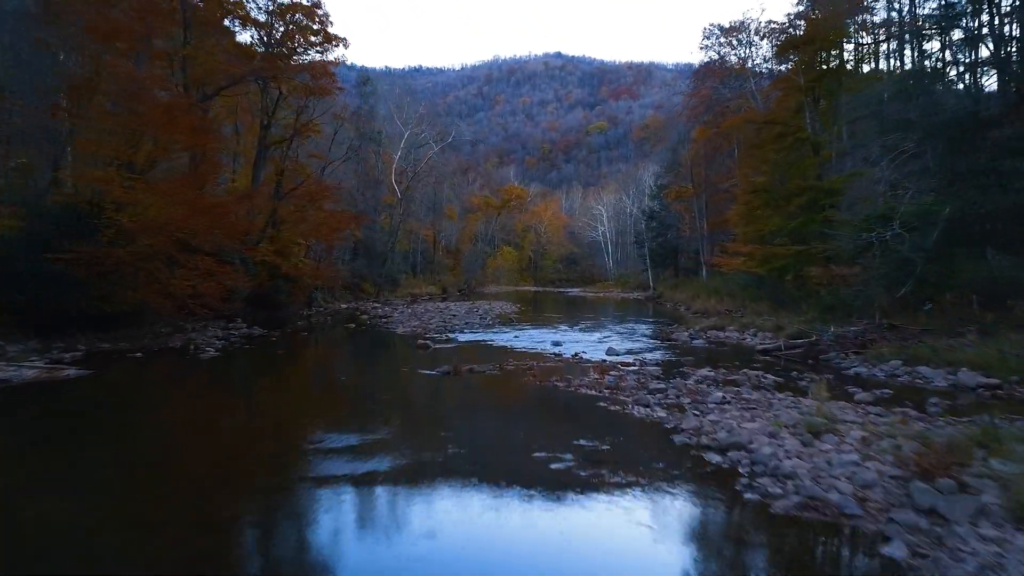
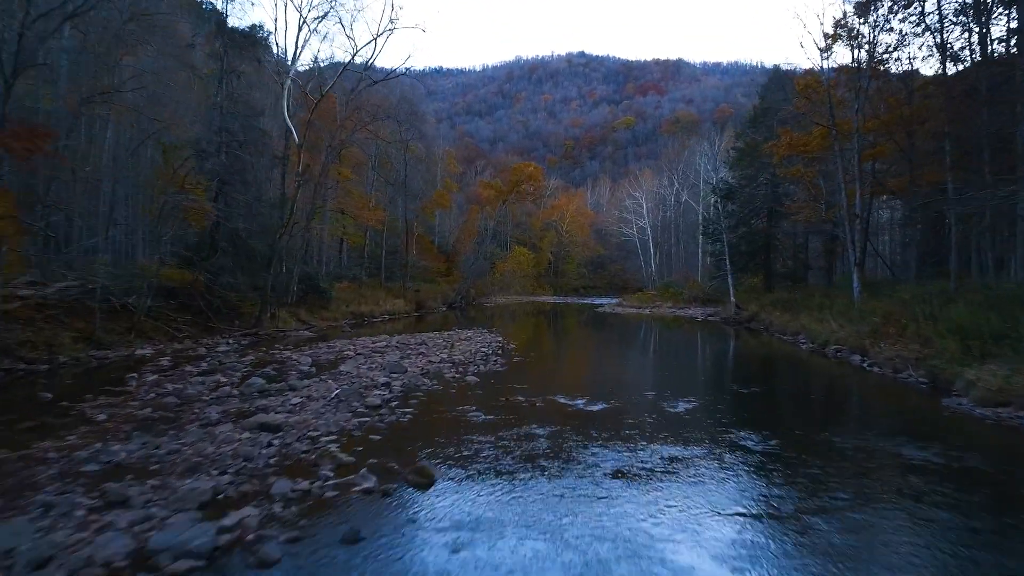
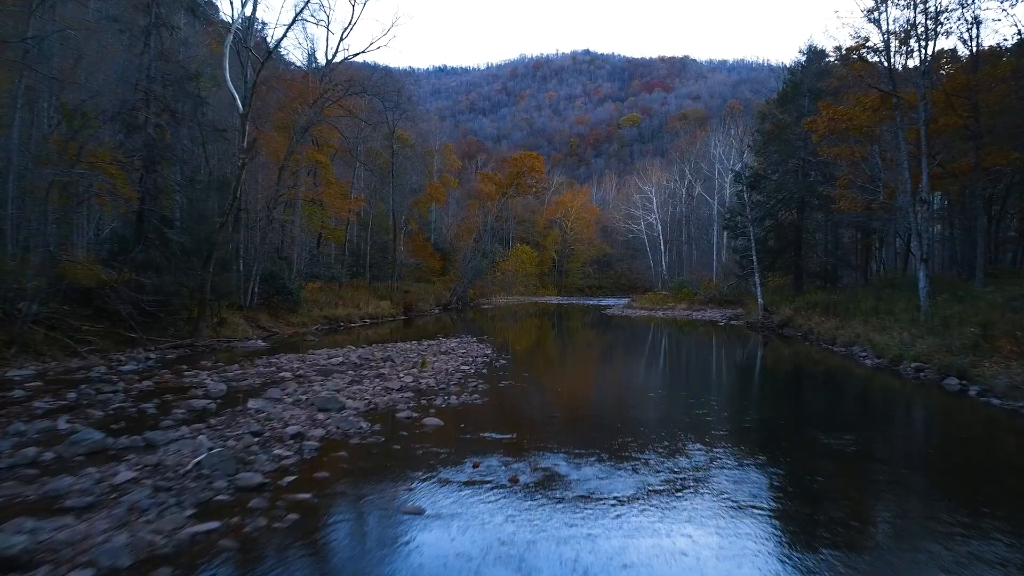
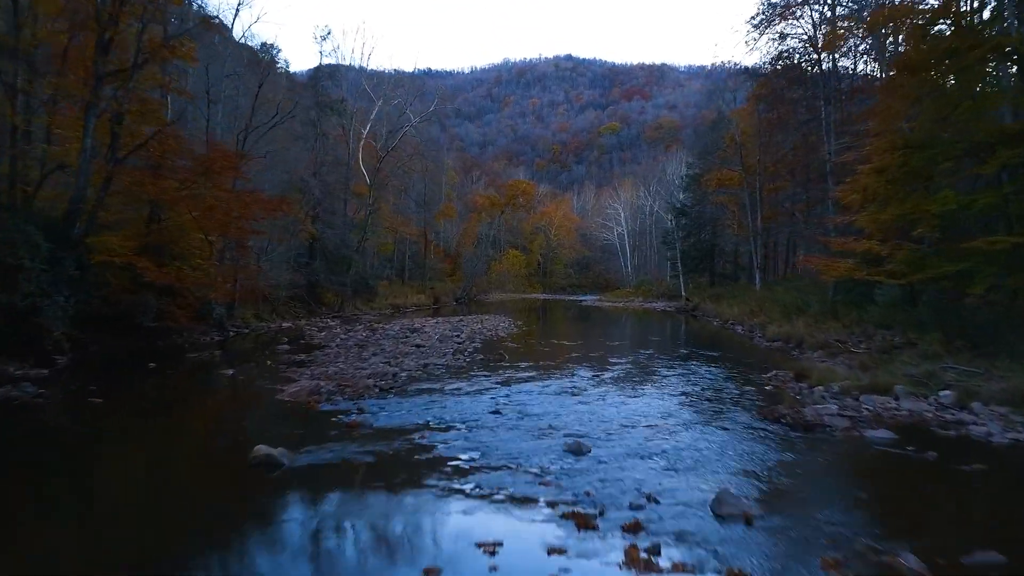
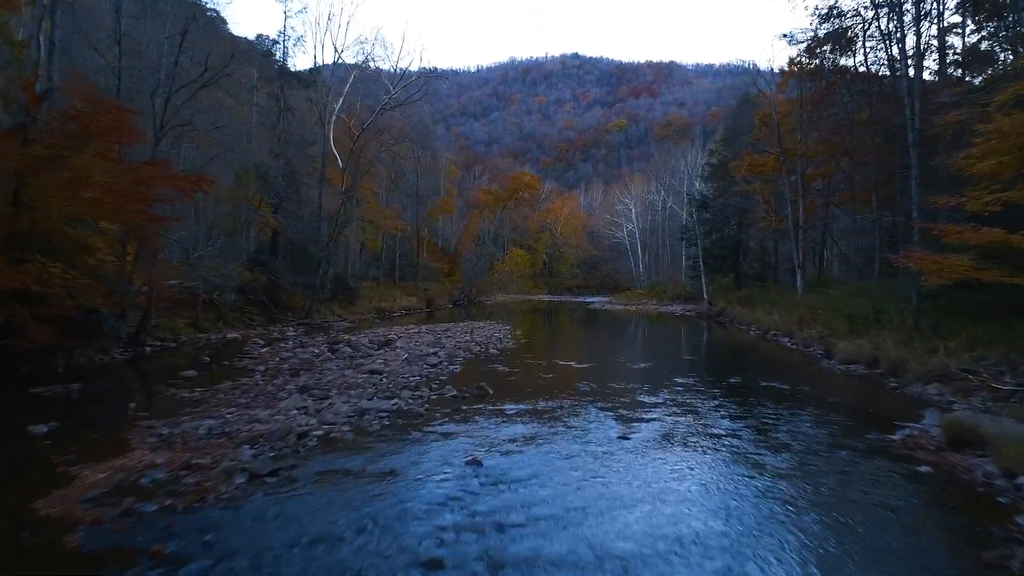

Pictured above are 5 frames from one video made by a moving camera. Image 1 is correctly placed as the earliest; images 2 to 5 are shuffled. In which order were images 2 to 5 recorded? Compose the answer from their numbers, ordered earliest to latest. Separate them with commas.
4, 5, 2, 3
